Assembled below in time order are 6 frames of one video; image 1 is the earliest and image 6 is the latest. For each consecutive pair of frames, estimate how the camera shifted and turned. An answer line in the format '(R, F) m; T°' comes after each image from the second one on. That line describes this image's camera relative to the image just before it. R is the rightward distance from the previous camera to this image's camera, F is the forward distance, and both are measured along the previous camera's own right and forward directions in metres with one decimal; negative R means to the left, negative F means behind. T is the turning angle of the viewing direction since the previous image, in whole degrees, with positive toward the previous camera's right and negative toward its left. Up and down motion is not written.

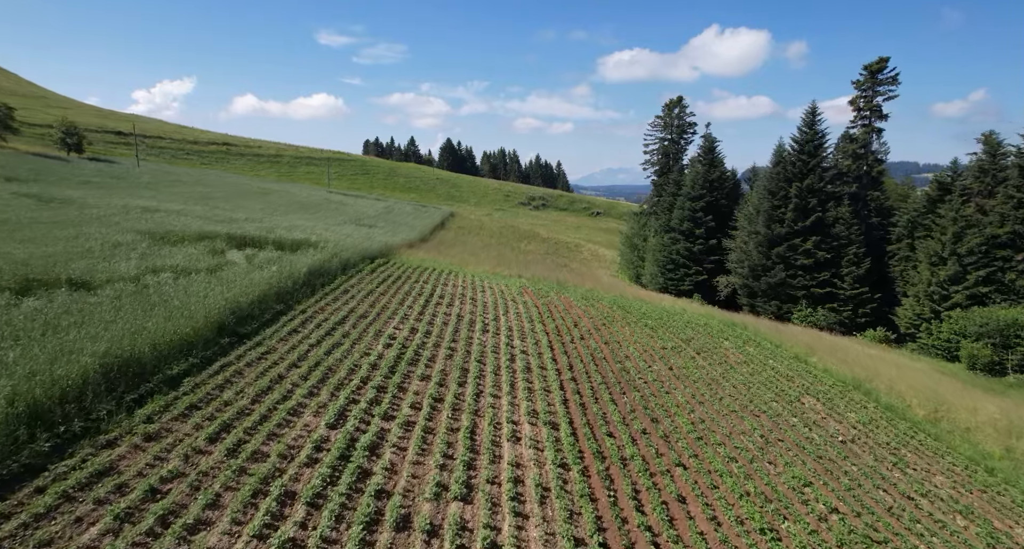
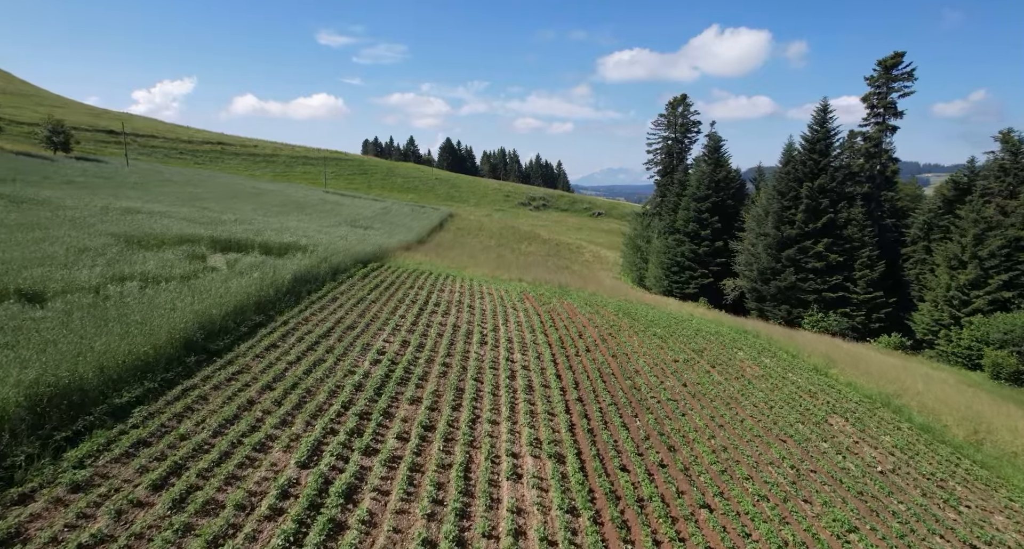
(0.0, +1.7) m; 0°
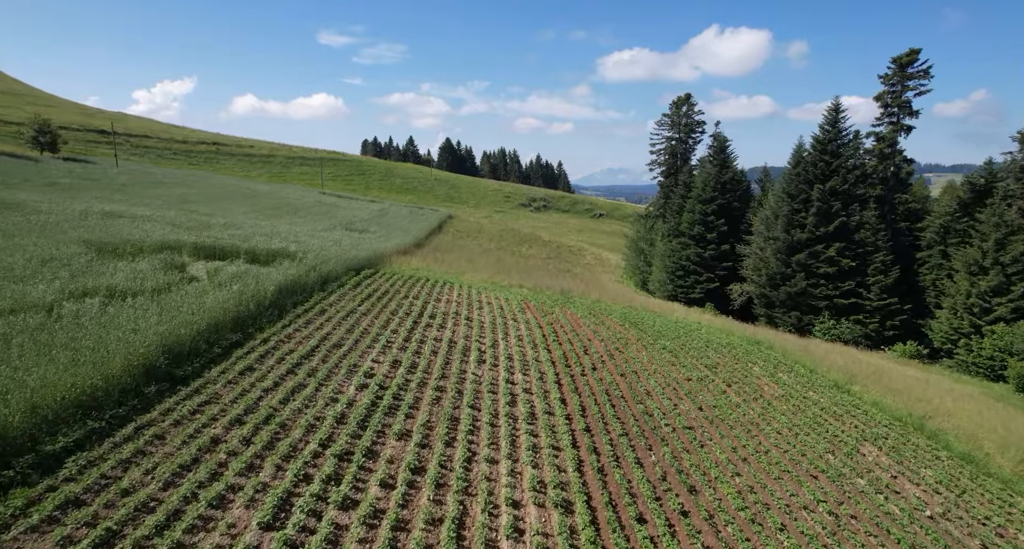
(0.0, +1.6) m; 0°
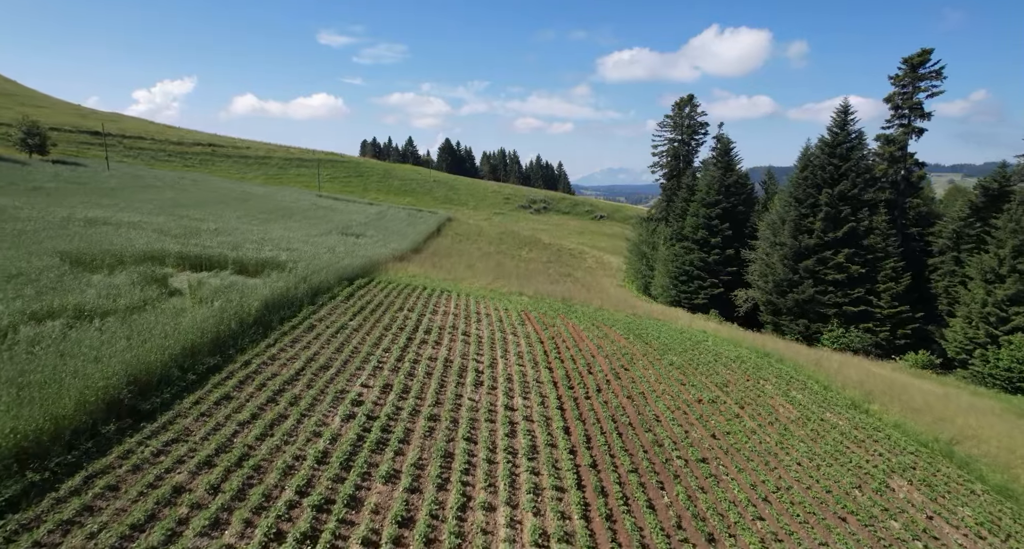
(0.0, +1.2) m; 0°
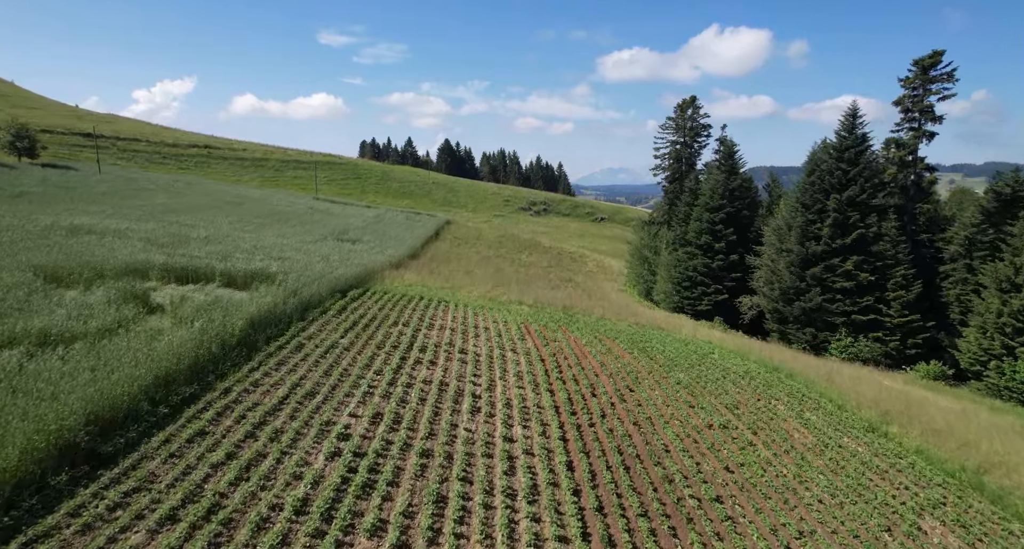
(0.0, +1.1) m; 0°
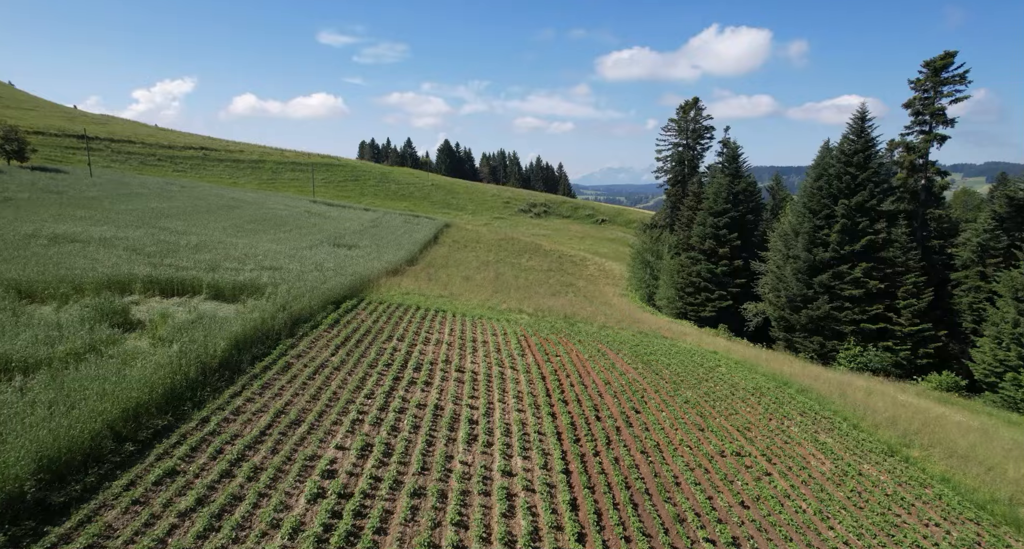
(0.0, +1.1) m; 0°
